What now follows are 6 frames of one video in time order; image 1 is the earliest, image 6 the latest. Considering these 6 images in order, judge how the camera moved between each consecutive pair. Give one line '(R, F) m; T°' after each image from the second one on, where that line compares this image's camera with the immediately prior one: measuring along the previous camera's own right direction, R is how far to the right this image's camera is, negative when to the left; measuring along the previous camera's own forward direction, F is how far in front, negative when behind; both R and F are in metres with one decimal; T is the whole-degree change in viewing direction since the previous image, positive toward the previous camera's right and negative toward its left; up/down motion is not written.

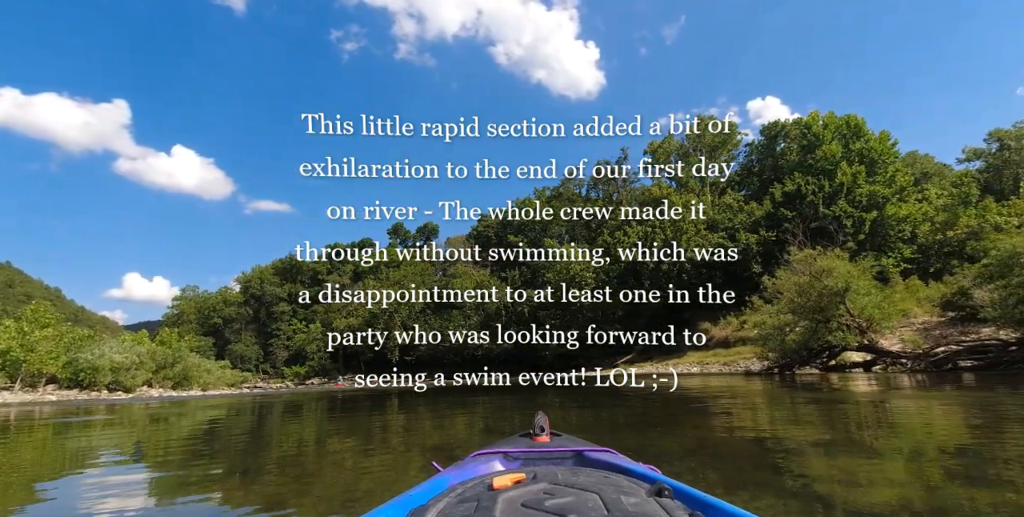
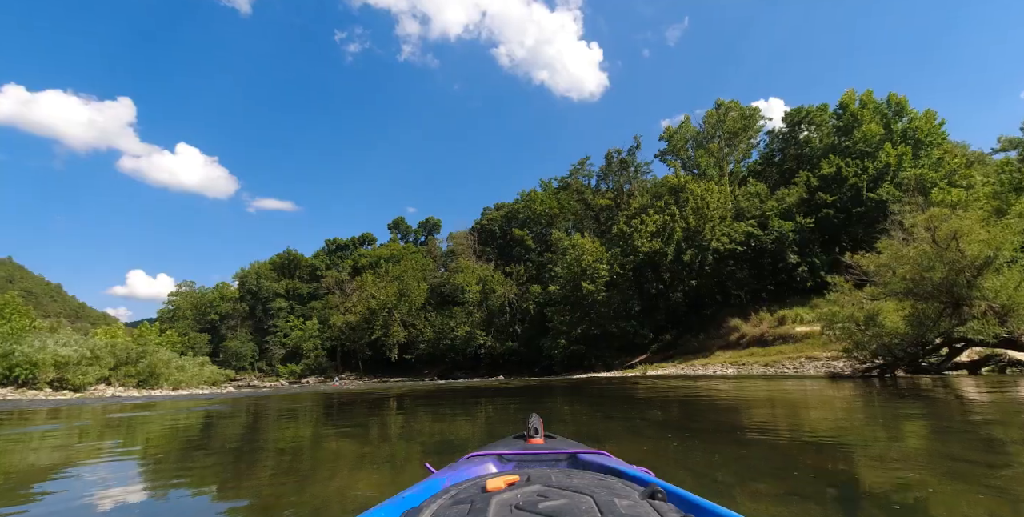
(-0.3, +1.7) m; 0°
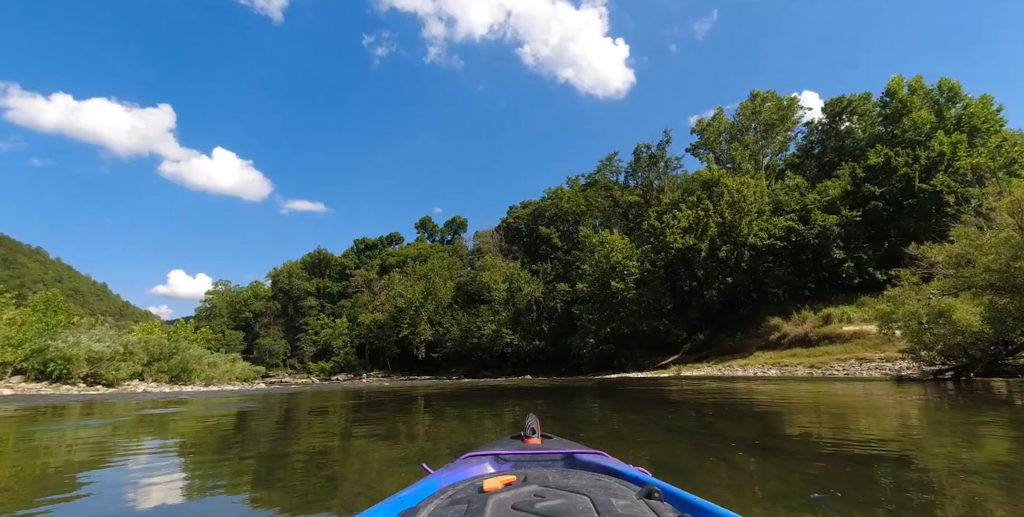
(0.0, +0.4) m; -3°
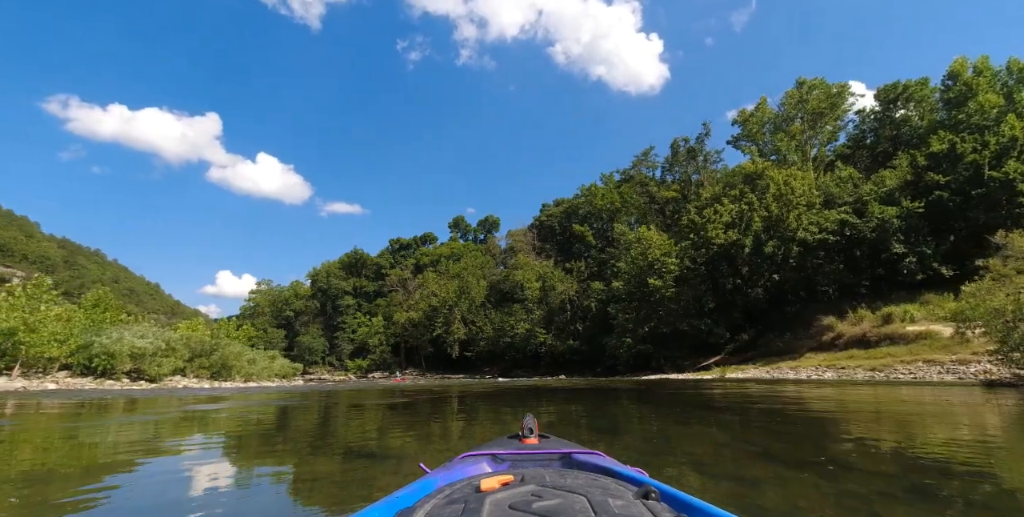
(0.0, +0.4) m; -4°
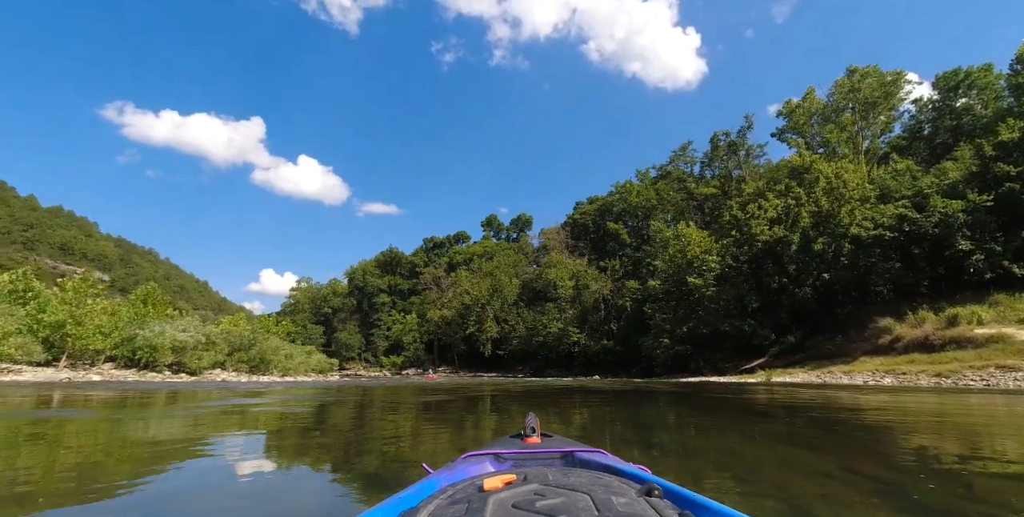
(0.0, +0.3) m; -4°
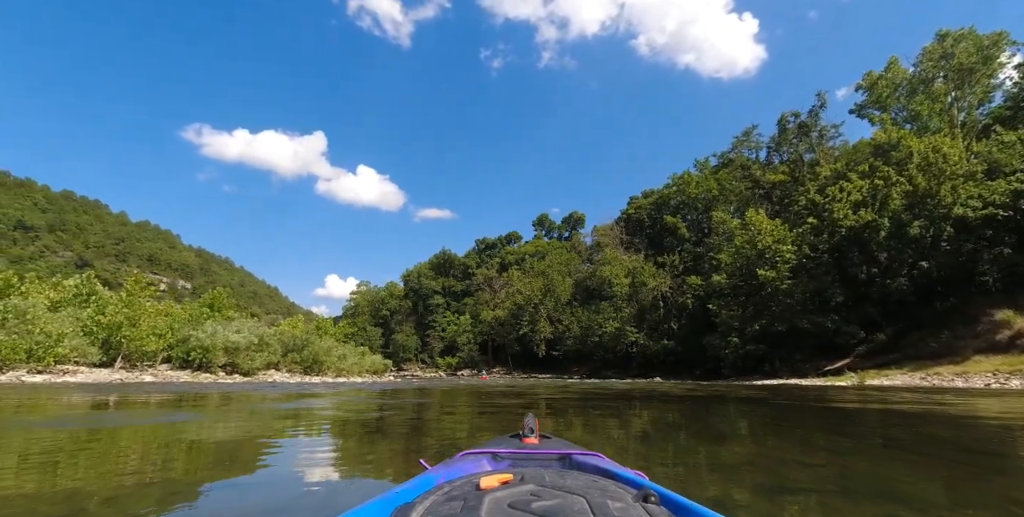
(0.0, +0.7) m; -6°
